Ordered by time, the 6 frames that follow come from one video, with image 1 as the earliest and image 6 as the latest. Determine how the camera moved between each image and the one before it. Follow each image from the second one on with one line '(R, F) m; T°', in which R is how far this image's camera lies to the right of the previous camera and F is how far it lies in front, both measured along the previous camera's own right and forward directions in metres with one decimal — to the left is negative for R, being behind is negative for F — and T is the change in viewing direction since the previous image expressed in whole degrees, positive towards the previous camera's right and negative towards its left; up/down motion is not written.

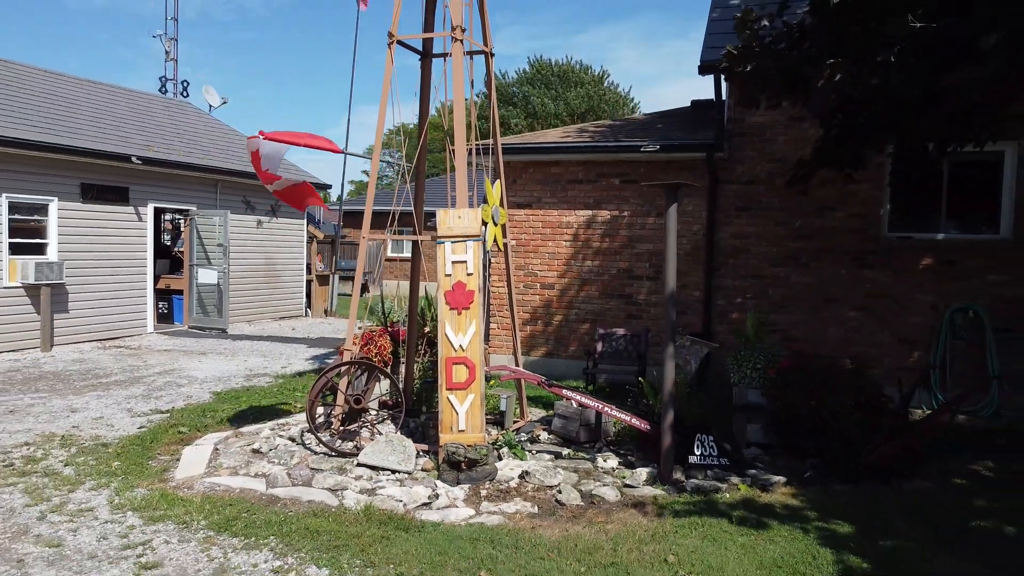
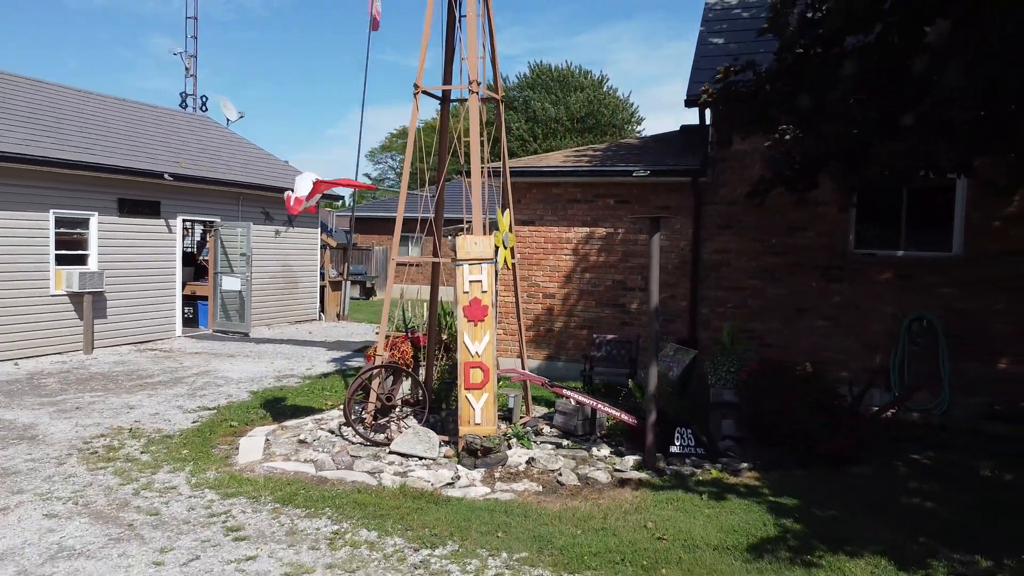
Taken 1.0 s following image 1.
(-0.1, -0.9) m; 0°
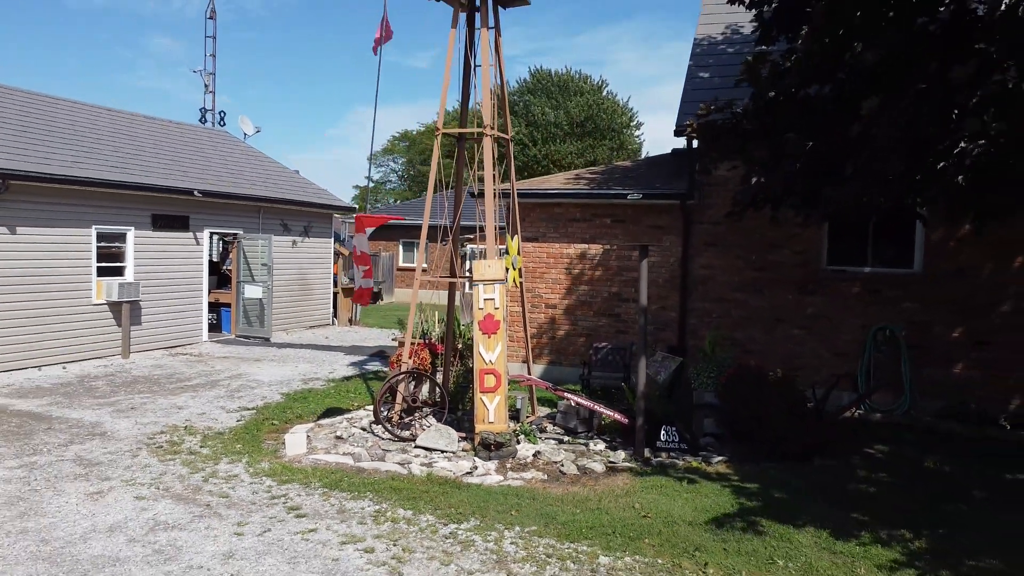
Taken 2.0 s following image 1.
(-0.1, -1.0) m; 0°
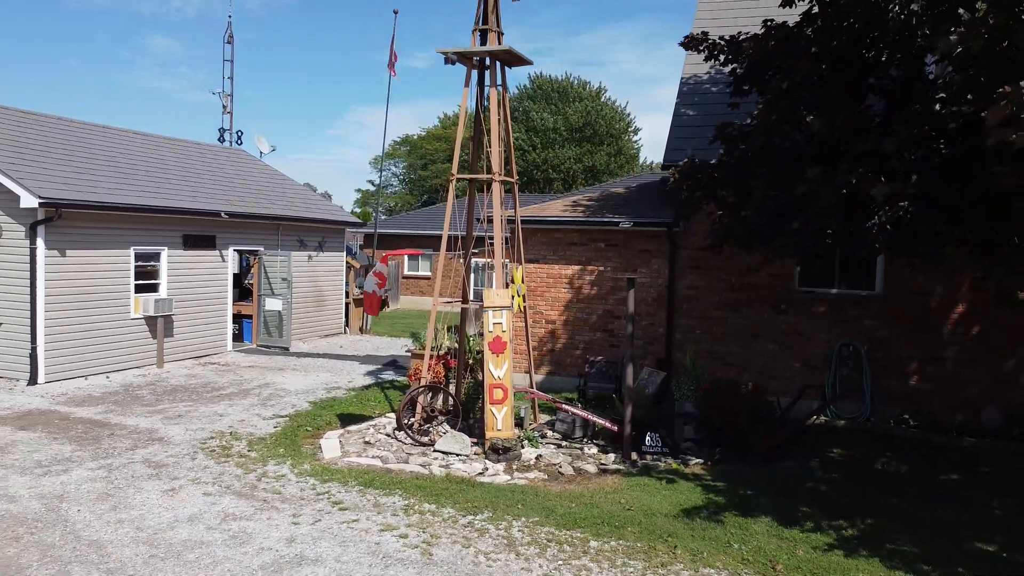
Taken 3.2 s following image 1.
(-0.1, -1.1) m; 0°
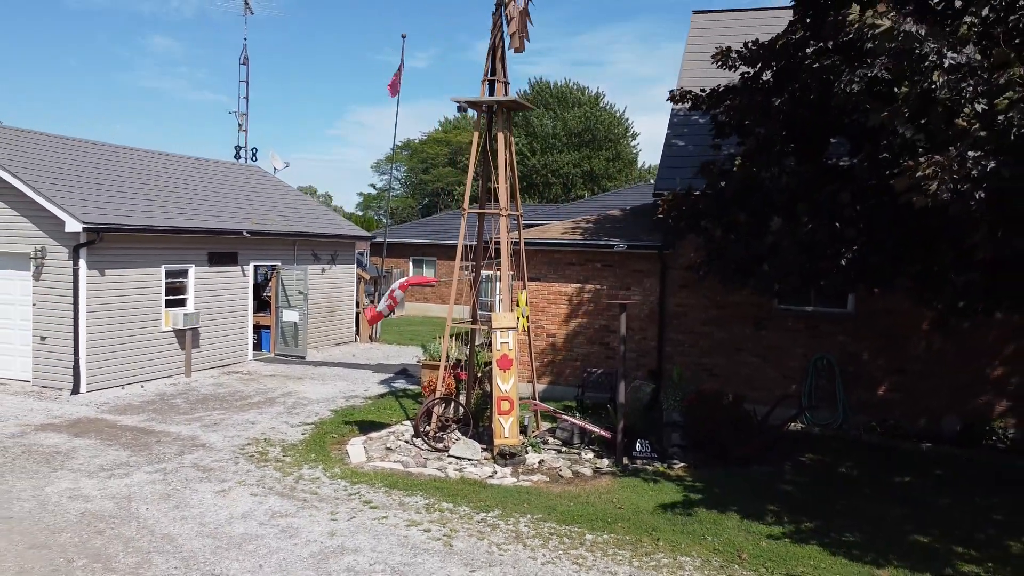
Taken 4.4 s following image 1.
(-0.1, -1.0) m; 0°
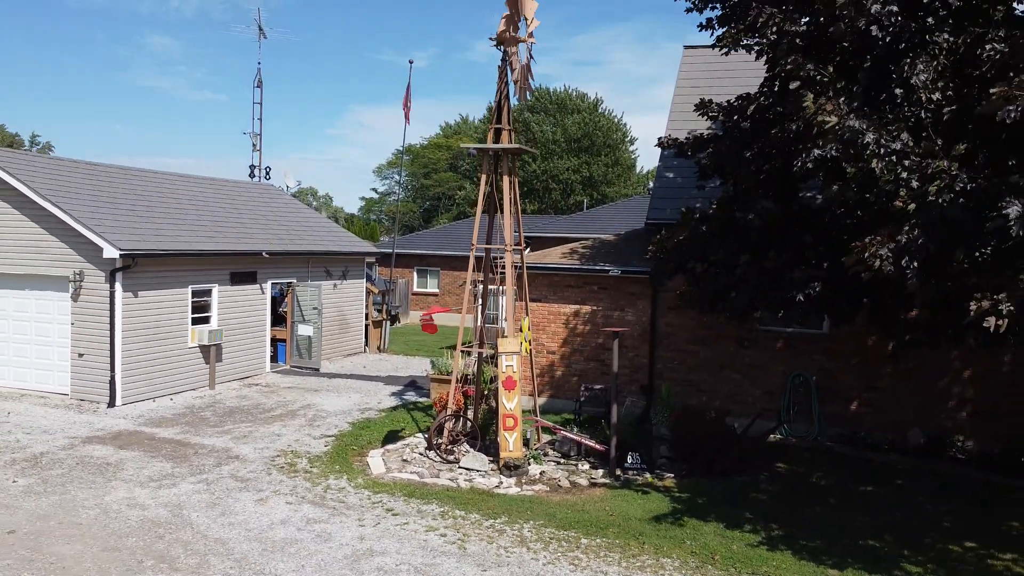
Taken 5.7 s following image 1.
(-0.1, -1.0) m; 0°
